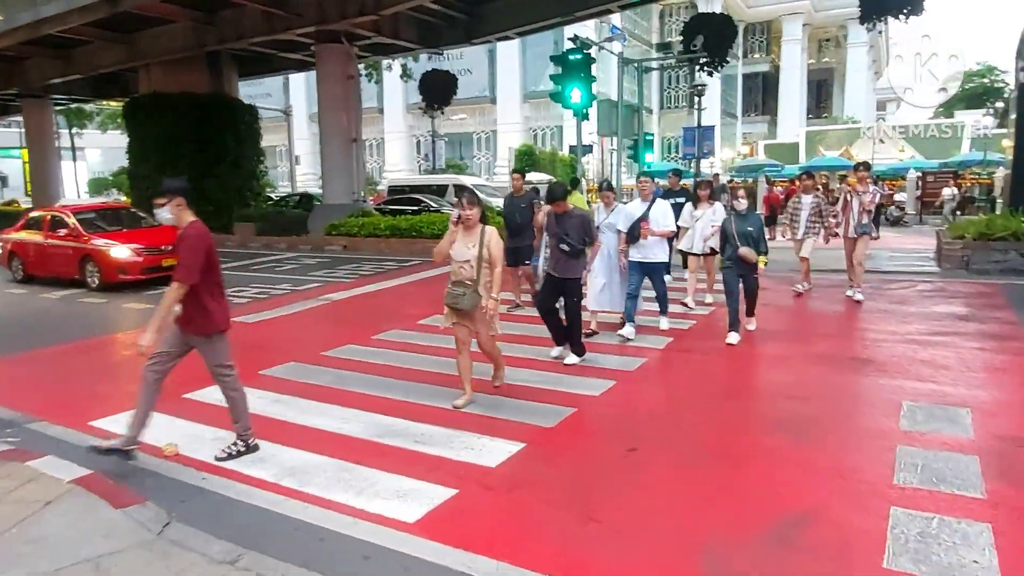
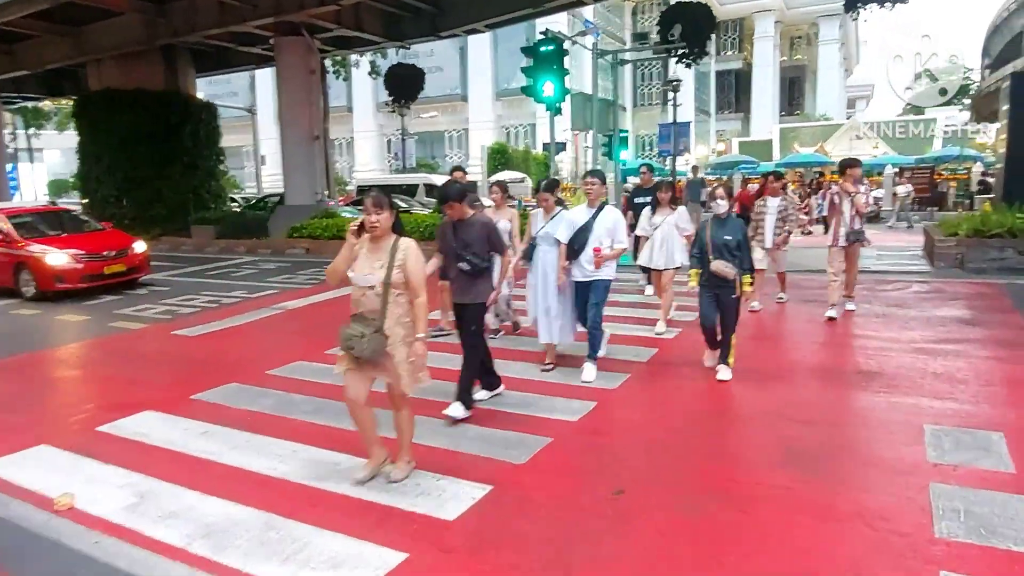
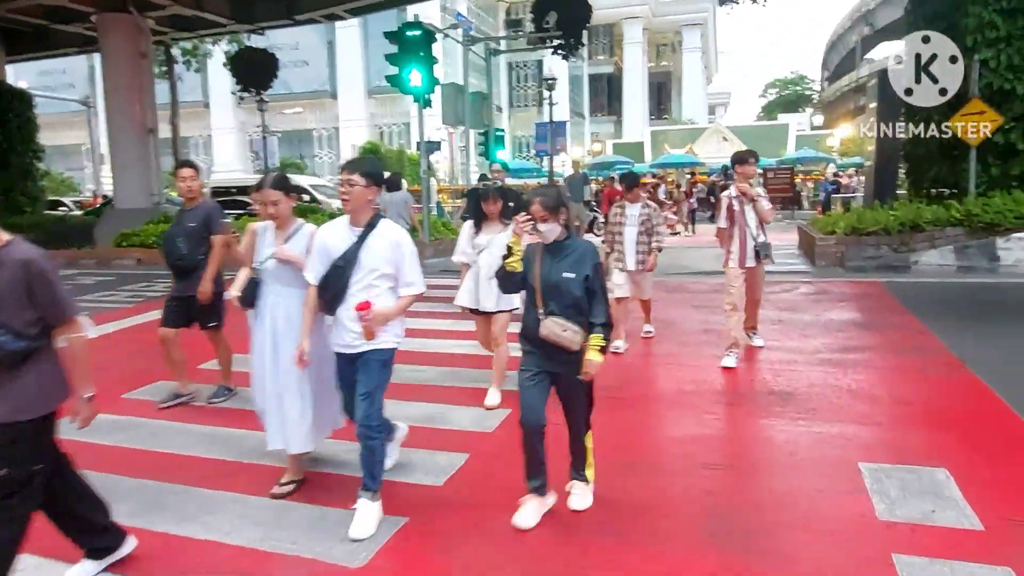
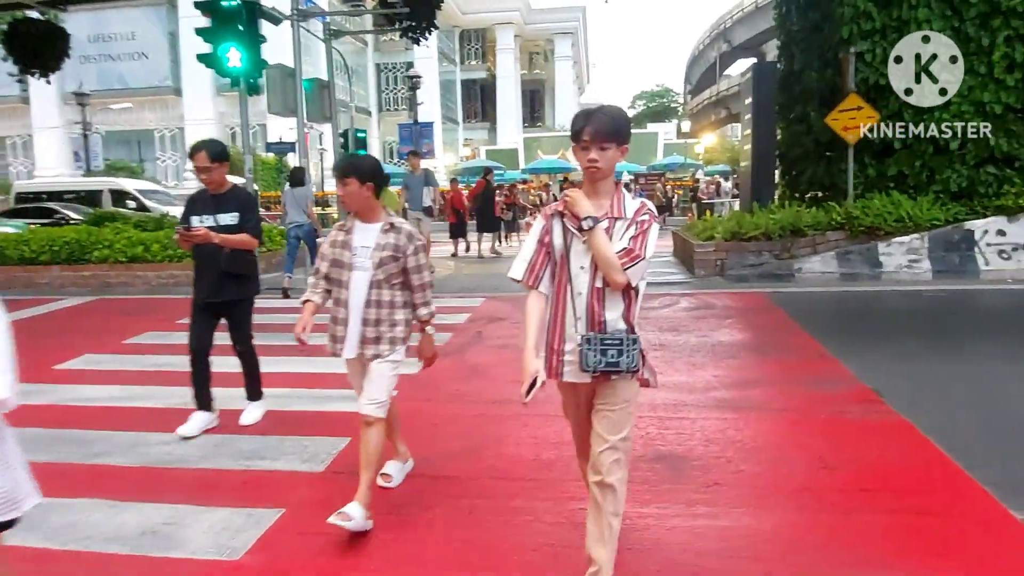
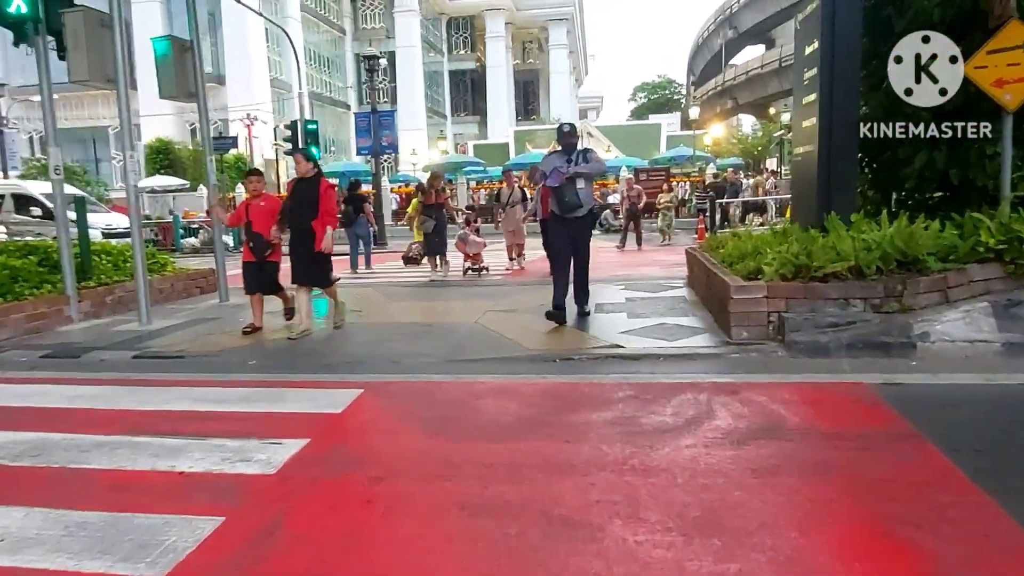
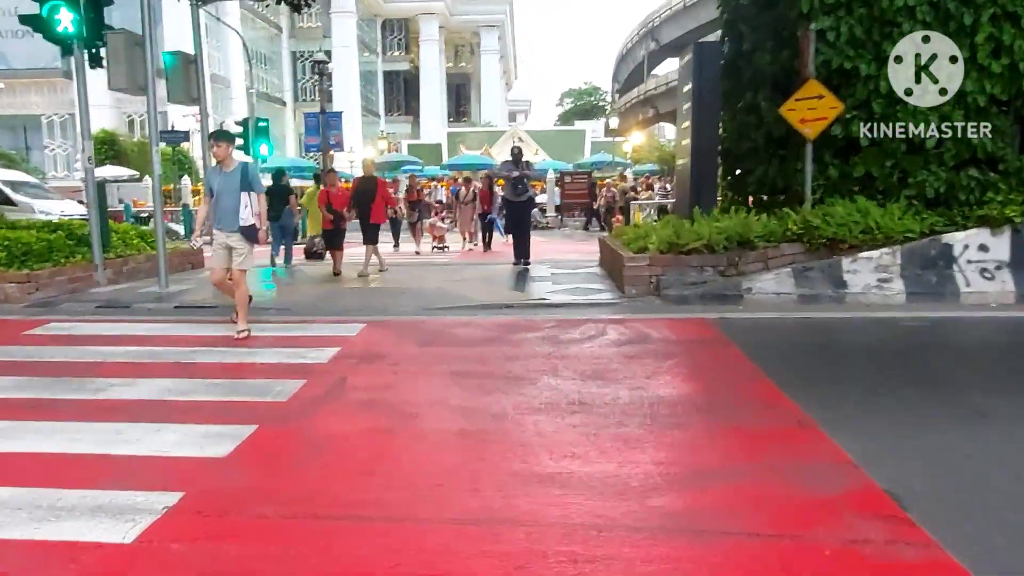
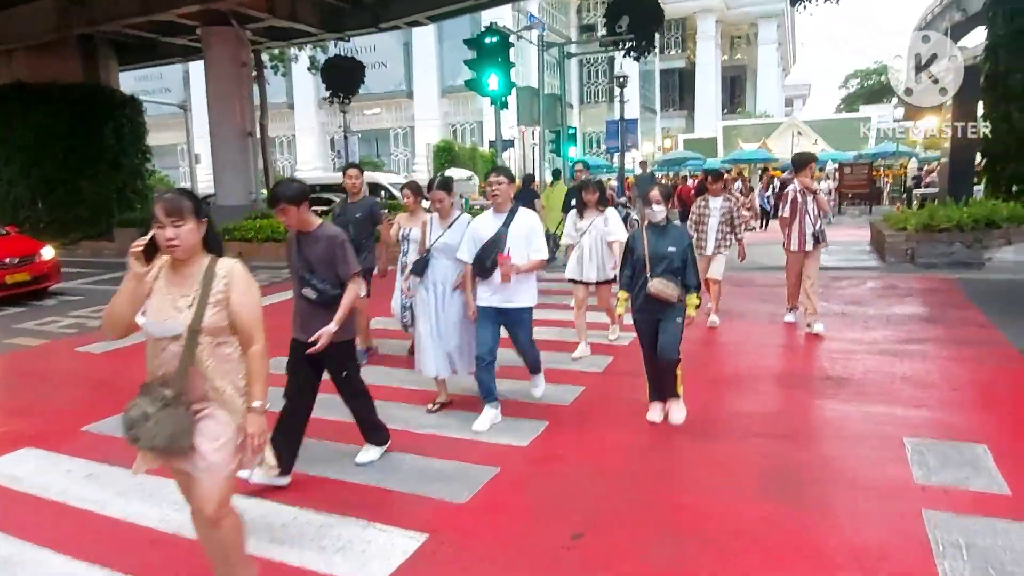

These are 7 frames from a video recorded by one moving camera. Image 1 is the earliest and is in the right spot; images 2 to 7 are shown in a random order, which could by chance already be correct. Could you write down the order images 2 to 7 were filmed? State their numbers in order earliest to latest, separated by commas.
2, 7, 3, 4, 6, 5
